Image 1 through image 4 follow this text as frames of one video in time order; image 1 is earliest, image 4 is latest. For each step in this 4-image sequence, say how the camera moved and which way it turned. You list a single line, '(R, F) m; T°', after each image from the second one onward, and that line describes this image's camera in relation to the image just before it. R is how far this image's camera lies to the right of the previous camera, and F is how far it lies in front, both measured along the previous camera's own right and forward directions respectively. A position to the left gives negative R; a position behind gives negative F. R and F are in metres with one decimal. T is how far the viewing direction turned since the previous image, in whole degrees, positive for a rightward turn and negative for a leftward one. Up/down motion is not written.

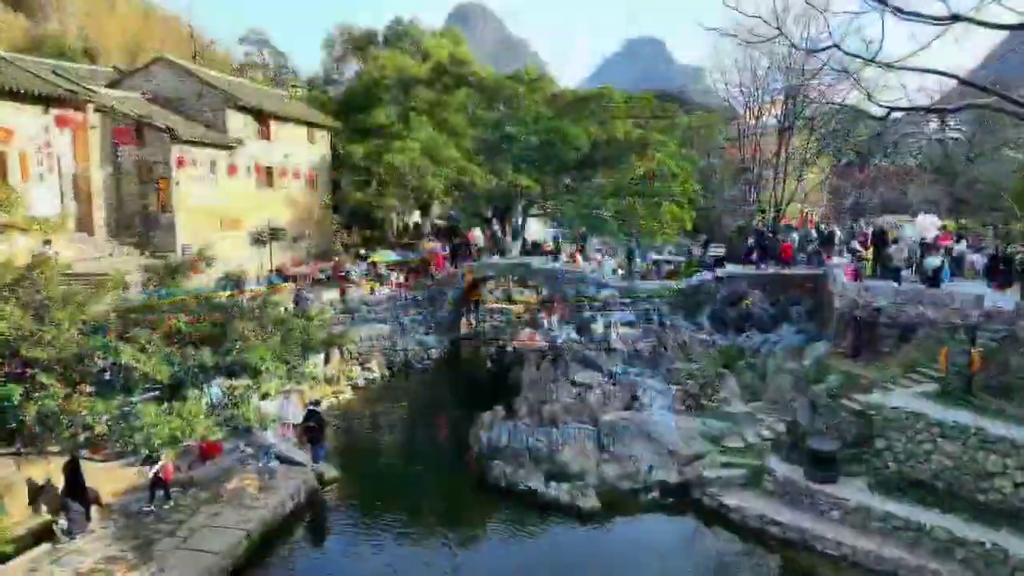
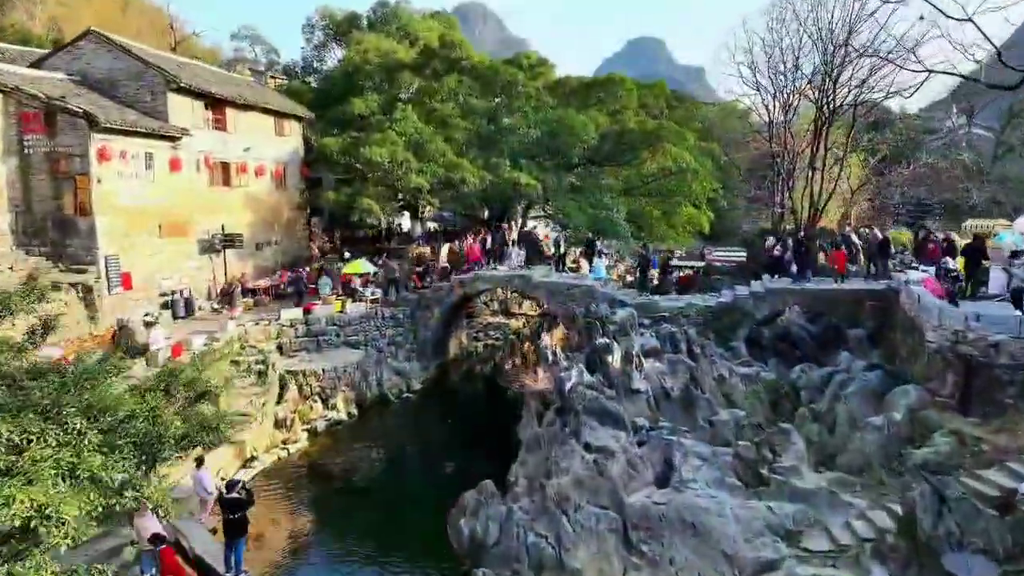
(+0.1, +4.3) m; 0°
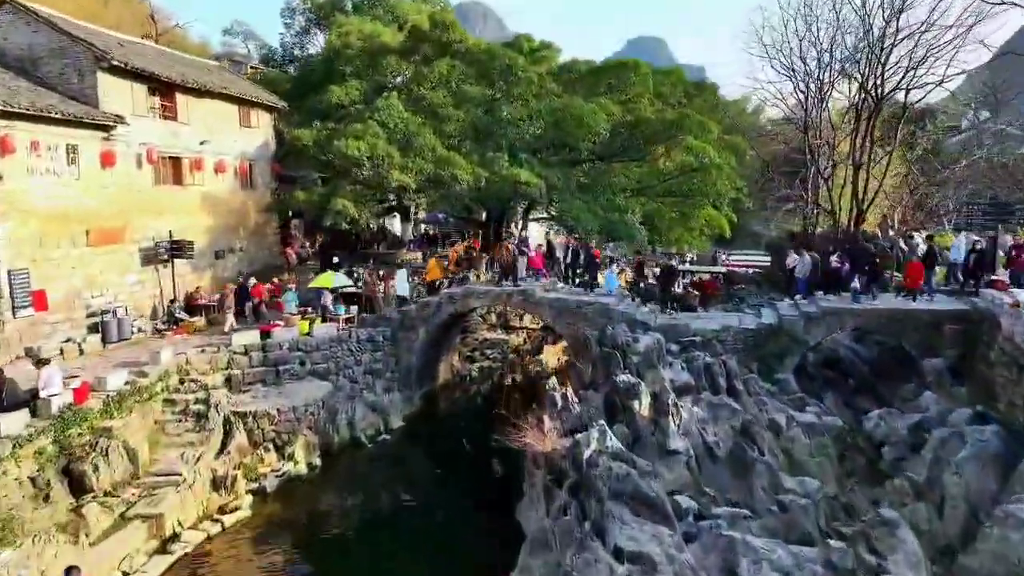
(0.0, +3.7) m; 0°
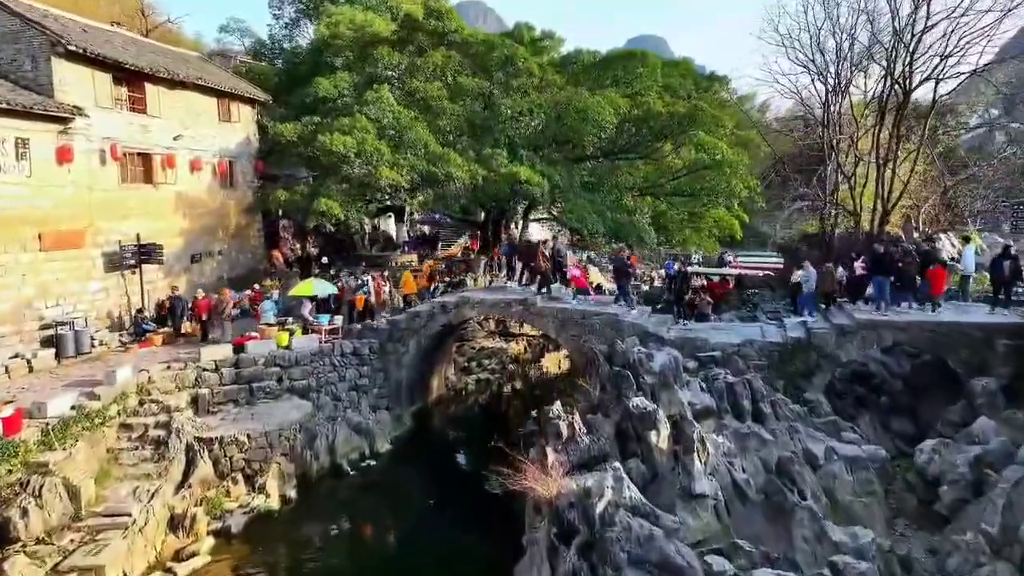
(0.0, +1.8) m; 0°
